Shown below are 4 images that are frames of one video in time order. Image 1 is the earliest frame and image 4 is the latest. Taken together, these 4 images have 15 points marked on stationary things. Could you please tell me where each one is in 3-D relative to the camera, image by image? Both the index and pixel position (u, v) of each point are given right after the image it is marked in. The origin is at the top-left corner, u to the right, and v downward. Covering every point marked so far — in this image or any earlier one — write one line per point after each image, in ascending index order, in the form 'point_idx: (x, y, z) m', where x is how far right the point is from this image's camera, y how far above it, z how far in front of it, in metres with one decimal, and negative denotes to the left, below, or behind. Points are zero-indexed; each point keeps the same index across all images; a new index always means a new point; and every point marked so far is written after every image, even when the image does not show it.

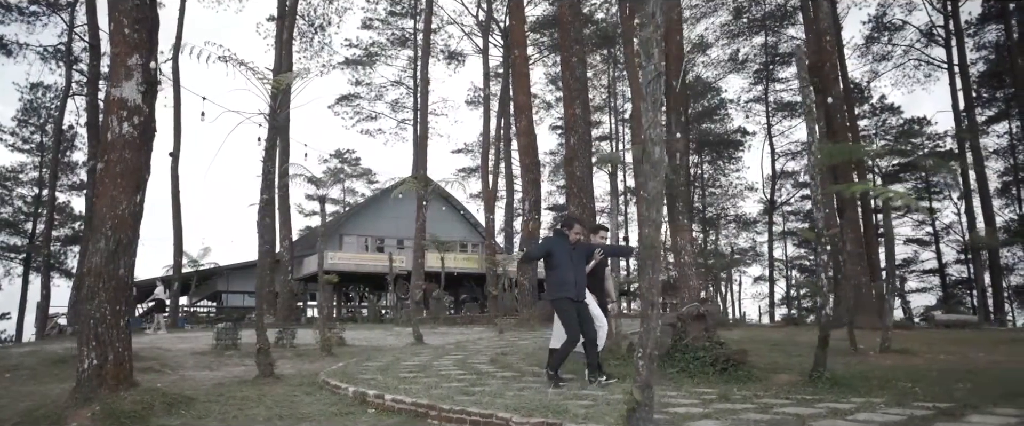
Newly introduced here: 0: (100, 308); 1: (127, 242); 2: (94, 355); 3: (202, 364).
0: (-3.7, -0.8, +7.2) m
1: (-3.5, -0.3, +7.3) m
2: (-3.7, -1.3, +7.2) m
3: (-5.0, -2.4, +12.9) m
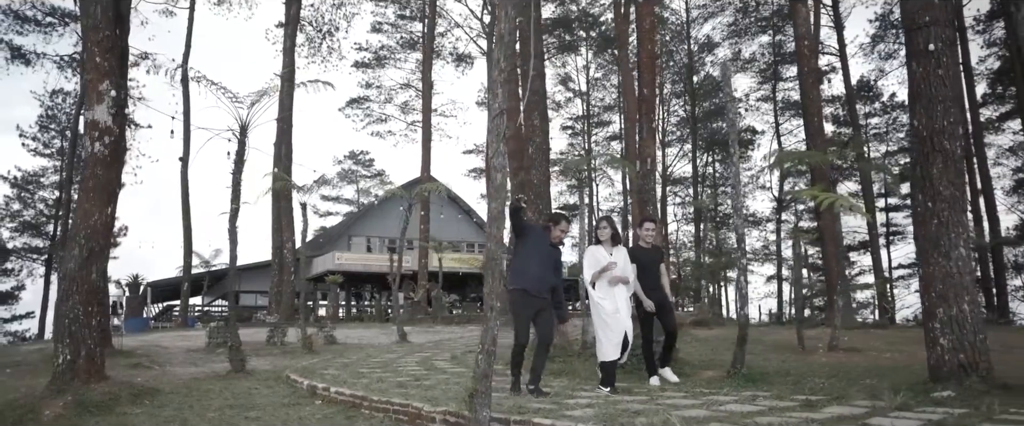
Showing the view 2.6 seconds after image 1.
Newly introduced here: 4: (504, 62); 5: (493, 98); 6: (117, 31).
0: (-4.4, -0.9, +8.0) m
1: (-4.2, -0.4, +8.2) m
2: (-4.4, -1.4, +8.0) m
3: (-5.5, -2.5, +13.7) m
4: (0.0, +0.9, +4.7) m
5: (-0.1, +0.7, +4.7) m
6: (-4.1, +1.9, +8.4) m
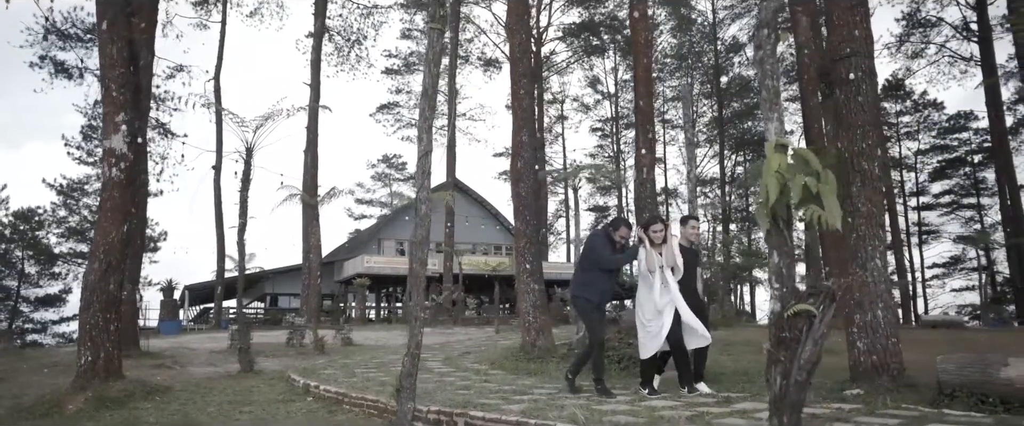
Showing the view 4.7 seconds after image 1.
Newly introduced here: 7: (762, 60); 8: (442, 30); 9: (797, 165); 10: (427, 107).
0: (-4.7, -1.2, +9.1) m
1: (-4.6, -0.6, +9.2) m
2: (-4.8, -1.6, +9.1) m
3: (-5.6, -2.7, +14.9) m
4: (-0.6, +0.7, +5.6) m
5: (-0.6, +0.5, +5.6) m
6: (-4.5, +1.7, +9.5) m
7: (+1.1, +0.7, +3.7) m
8: (-0.5, +1.3, +5.7) m
9: (+1.2, +0.2, +3.3) m
10: (-0.6, +0.7, +5.6) m
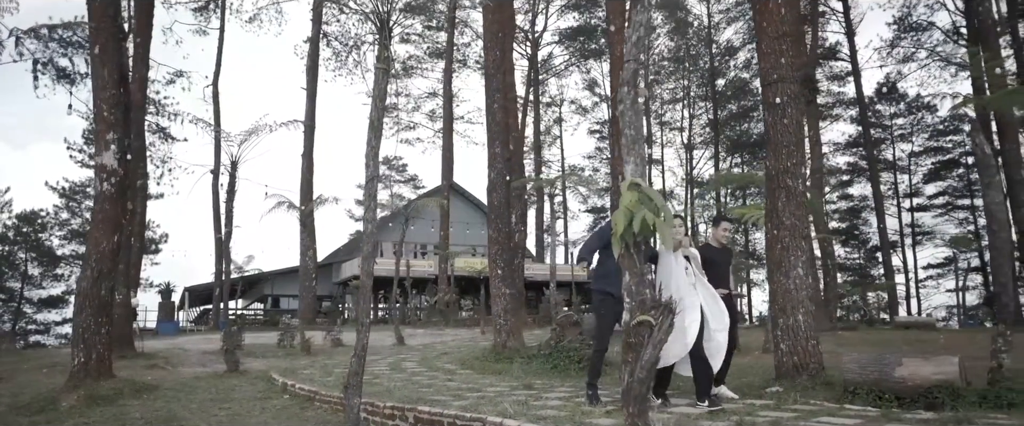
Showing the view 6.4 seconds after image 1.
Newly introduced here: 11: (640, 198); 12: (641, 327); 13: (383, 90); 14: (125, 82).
0: (-5.2, -1.3, +9.9) m
1: (-5.0, -0.7, +10.0) m
2: (-5.3, -1.7, +9.9) m
3: (-6.1, -2.9, +15.6) m
4: (-1.1, +0.6, +6.4) m
5: (-1.2, +0.4, +6.4) m
6: (-5.0, +1.6, +10.2) m
7: (+0.6, +0.6, +4.4) m
8: (-1.0, +1.2, +6.4) m
9: (+0.7, +0.1, +4.1) m
10: (-1.1, +0.6, +6.4) m
11: (+0.6, +0.1, +4.1) m
12: (+0.6, -0.6, +4.0) m
13: (-1.0, +1.0, +6.4) m
14: (-5.0, +1.7, +10.3) m
